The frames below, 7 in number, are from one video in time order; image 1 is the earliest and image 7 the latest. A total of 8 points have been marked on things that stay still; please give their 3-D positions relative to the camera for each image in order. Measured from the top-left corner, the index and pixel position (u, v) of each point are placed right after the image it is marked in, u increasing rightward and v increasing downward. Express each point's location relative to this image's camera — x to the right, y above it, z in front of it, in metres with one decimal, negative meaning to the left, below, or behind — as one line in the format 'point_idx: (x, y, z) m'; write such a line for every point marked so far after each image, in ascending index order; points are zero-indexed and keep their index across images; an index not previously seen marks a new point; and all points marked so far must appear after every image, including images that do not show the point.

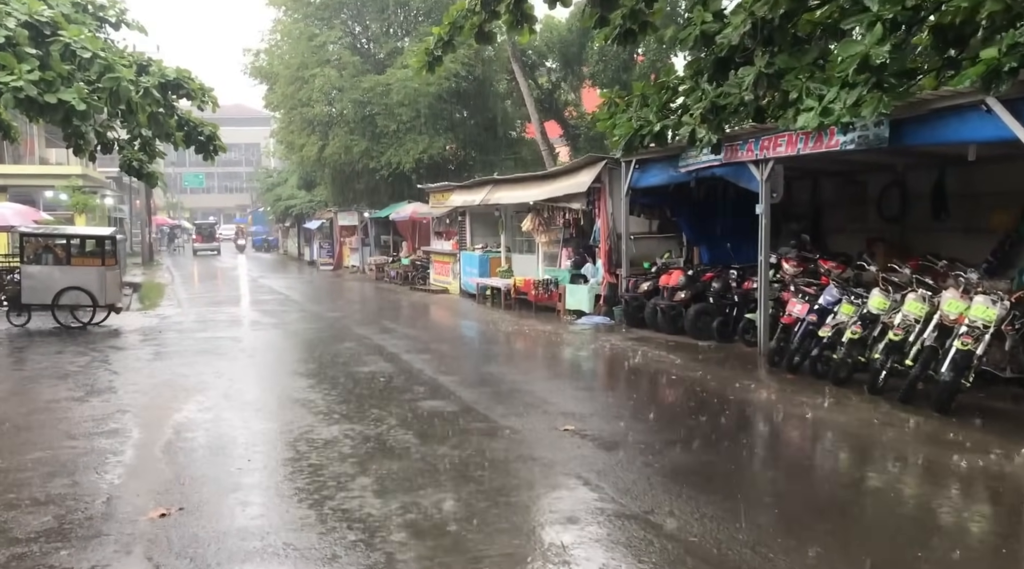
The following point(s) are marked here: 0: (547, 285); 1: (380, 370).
0: (+0.7, 0.0, +16.5) m
1: (-1.5, -1.0, +9.6) m
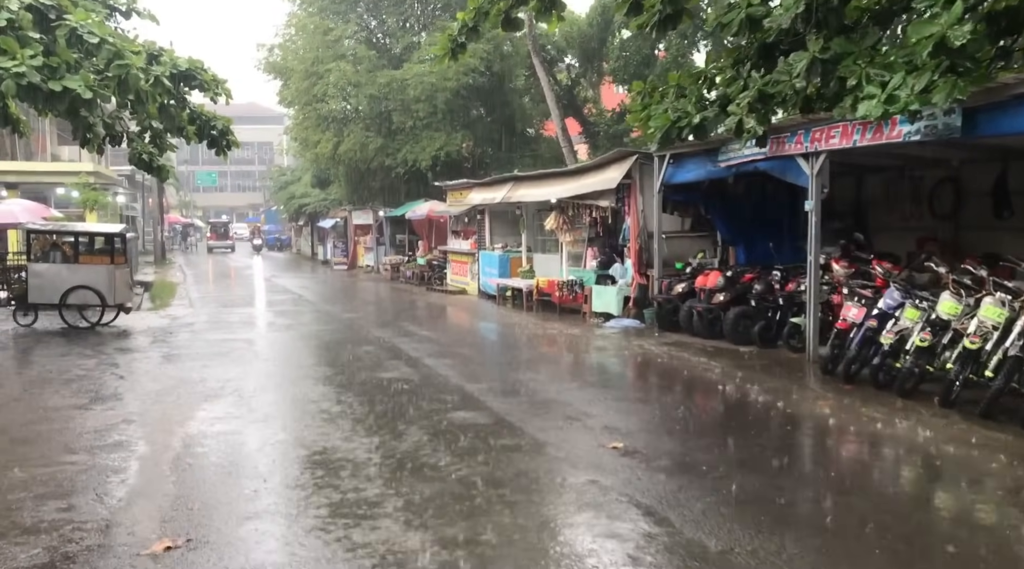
0: (+1.1, 0.0, +15.9) m
1: (-1.1, -1.0, +9.0) m
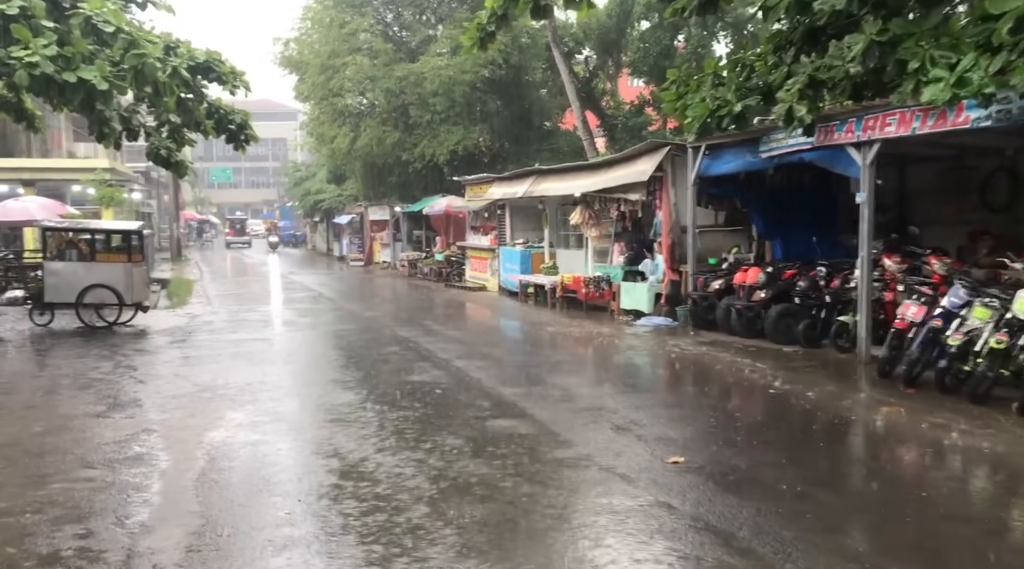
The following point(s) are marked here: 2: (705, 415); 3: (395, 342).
0: (+1.6, 0.0, +15.4) m
1: (-0.8, -1.0, +8.6) m
2: (+1.6, -1.1, +7.1) m
3: (-1.6, -0.8, +11.8) m
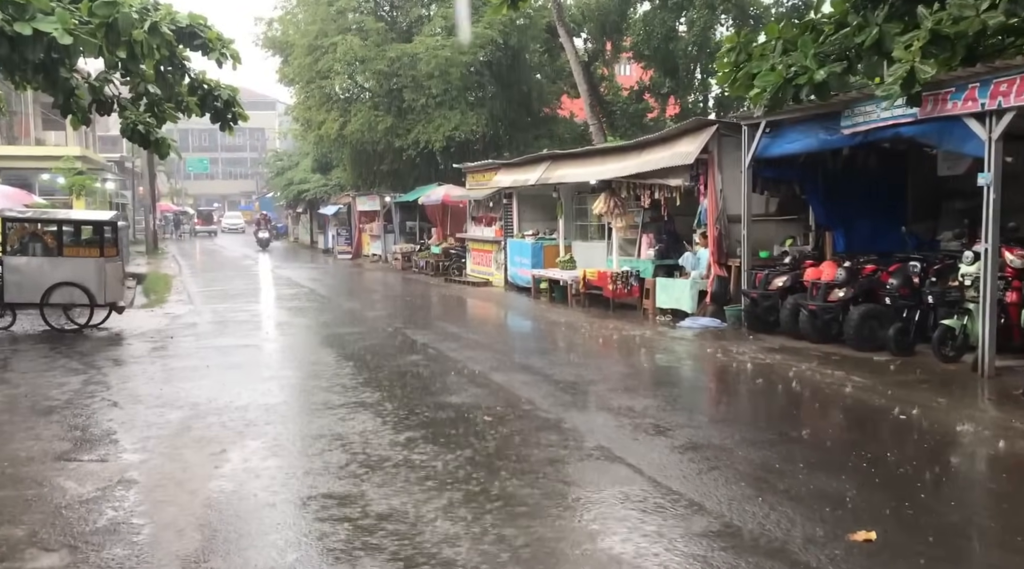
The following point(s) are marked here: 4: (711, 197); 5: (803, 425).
0: (+1.9, +0.1, +14.0) m
1: (-0.3, -1.0, +7.1) m
2: (+2.1, -1.1, +5.6) m
3: (-1.2, -0.8, +10.3) m
4: (+2.7, +1.2, +11.7) m
5: (+2.2, -1.1, +6.4) m
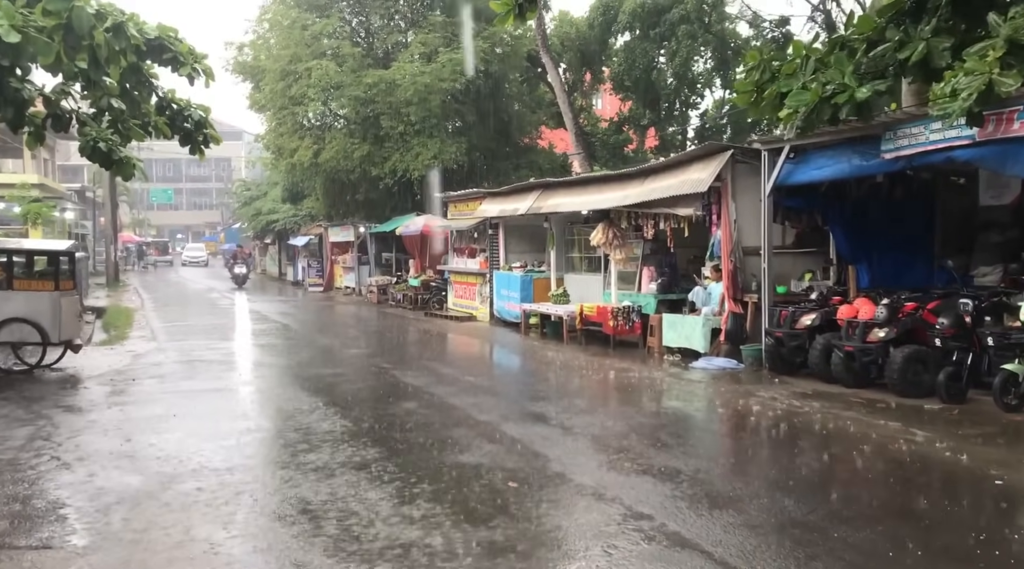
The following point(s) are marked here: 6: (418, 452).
0: (+1.8, -0.4, +13.1) m
1: (-0.1, -1.2, +6.1) m
2: (+2.3, -1.3, +4.7) m
3: (-1.2, -1.2, +9.2) m
4: (+2.7, +0.7, +10.9) m
5: (+2.3, -1.3, +5.4) m
6: (-0.7, -1.3, +6.5) m
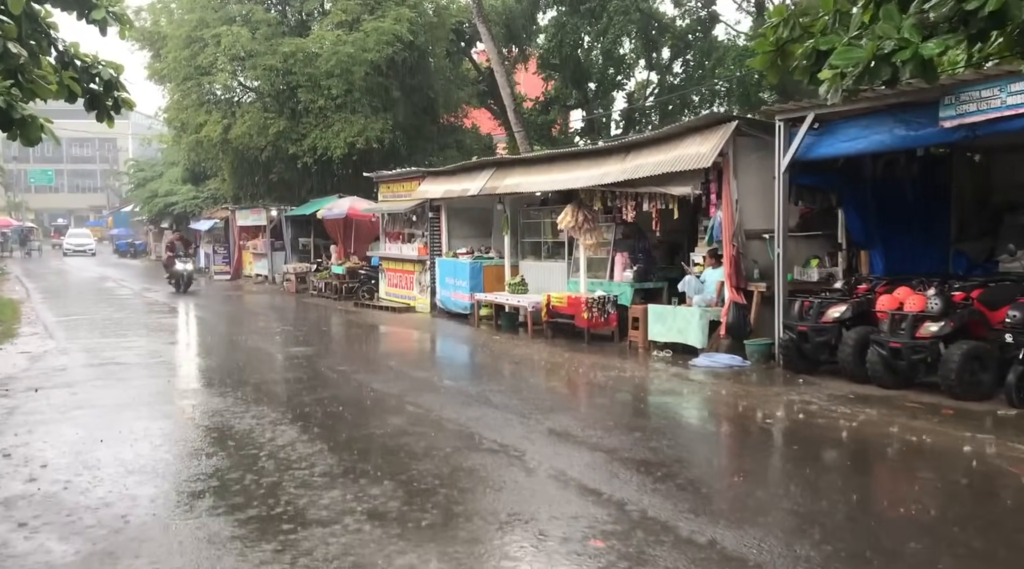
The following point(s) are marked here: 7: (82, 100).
0: (+1.3, -0.3, +11.8) m
1: (+0.2, -1.2, +4.7) m
2: (+2.8, -1.3, +3.6) m
3: (-1.2, -1.1, +7.7) m
4: (+2.4, +0.9, +9.7) m
5: (+2.7, -1.3, +4.4) m
6: (-0.4, -1.2, +5.1) m
7: (-3.6, +1.7, +7.4) m
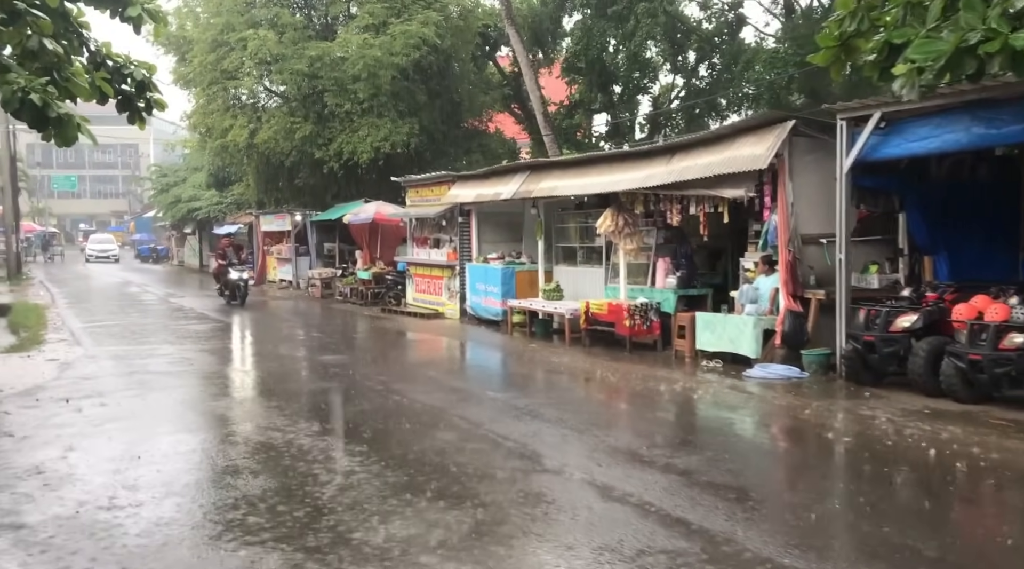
0: (+1.8, -0.4, +11.4) m
1: (+0.6, -1.2, +4.3) m
2: (+3.1, -1.3, +3.2) m
3: (-0.7, -1.1, +7.3) m
4: (+2.9, +0.8, +9.3) m
5: (+3.1, -1.3, +3.9) m
6: (0.0, -1.3, +4.7) m
7: (-3.1, +1.7, +7.1) m
